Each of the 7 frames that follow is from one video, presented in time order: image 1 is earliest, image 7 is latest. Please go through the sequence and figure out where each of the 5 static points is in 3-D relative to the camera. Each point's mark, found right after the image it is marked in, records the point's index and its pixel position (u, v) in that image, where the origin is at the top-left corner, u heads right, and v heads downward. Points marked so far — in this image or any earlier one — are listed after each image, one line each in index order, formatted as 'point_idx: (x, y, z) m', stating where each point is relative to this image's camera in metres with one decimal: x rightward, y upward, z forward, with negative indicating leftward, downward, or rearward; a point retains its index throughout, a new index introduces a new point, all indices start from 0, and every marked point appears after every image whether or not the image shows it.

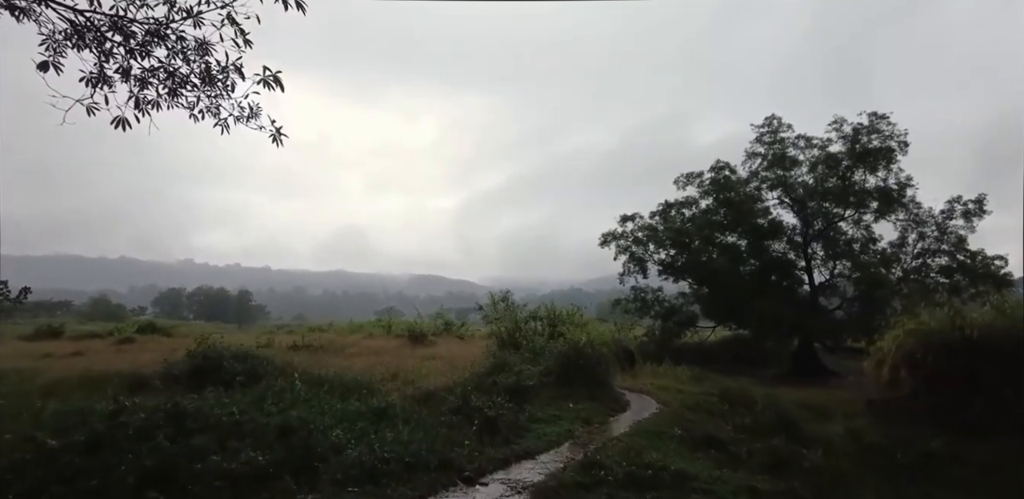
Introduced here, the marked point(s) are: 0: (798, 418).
0: (+3.9, -2.3, +7.0) m
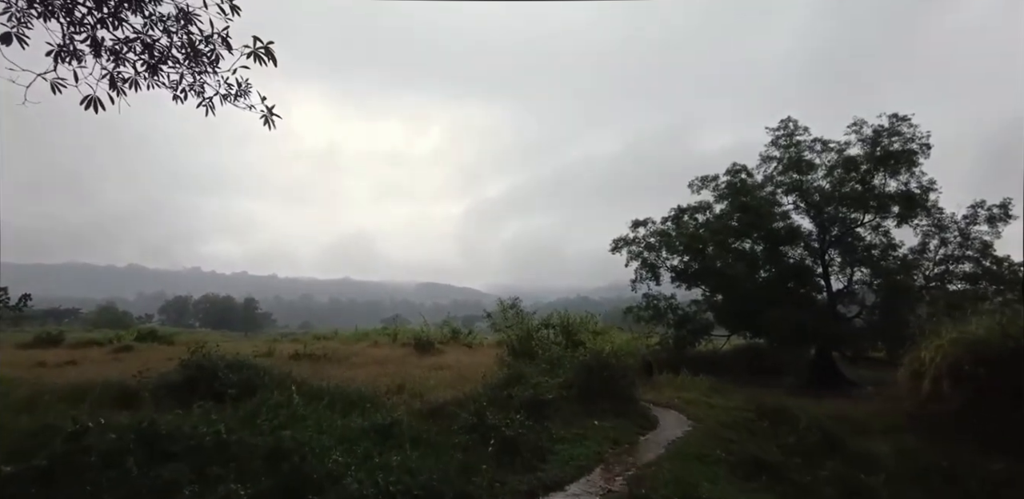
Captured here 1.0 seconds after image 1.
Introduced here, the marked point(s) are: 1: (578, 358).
0: (+4.1, -2.3, +6.3) m
1: (+1.0, -1.6, +7.7) m
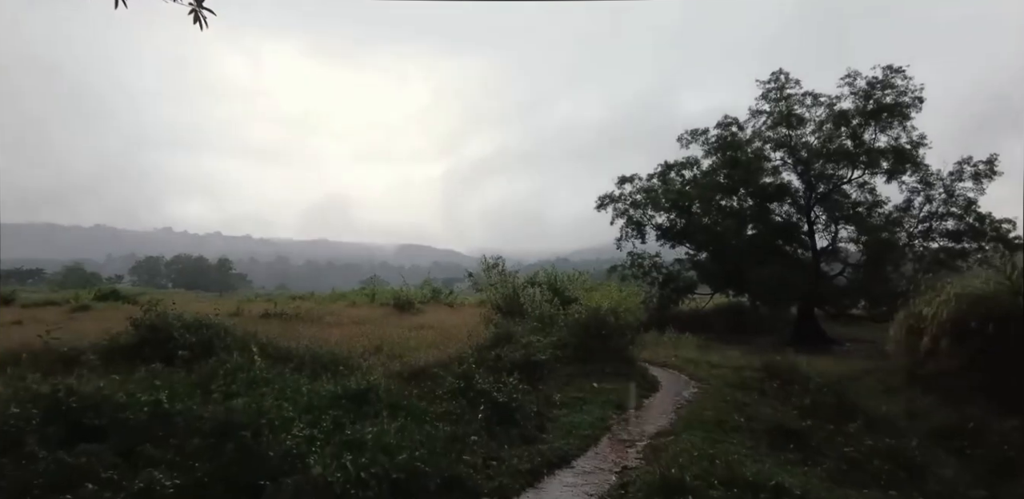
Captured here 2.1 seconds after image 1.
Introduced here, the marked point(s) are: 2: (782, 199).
0: (+4.0, -1.7, +6.0) m
1: (+0.8, -0.9, +7.1) m
2: (+6.5, +1.3, +13.2) m
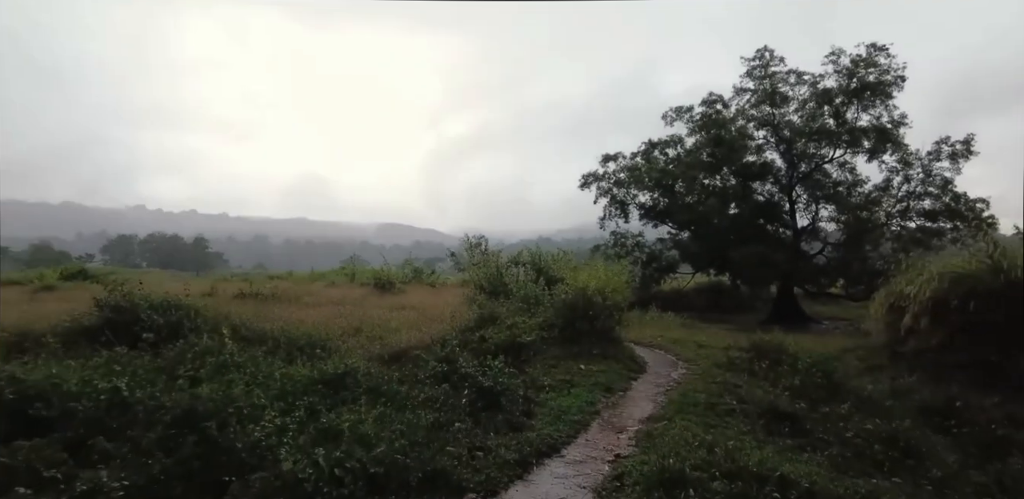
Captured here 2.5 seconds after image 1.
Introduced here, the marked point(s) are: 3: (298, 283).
0: (+3.8, -1.4, +5.9) m
1: (+0.6, -0.6, +7.0) m
2: (+6.1, +1.8, +13.1) m
3: (-3.9, -0.6, +9.5) m
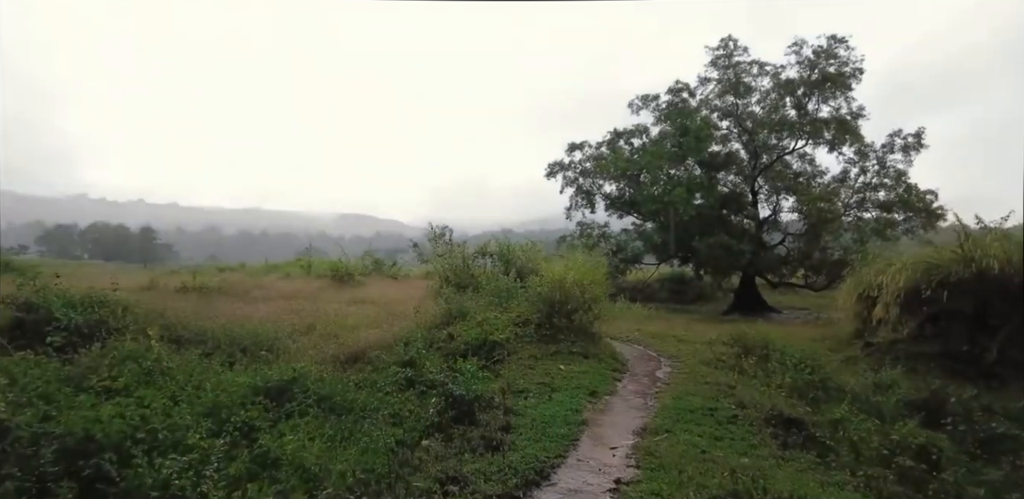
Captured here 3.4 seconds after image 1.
0: (+3.5, -1.3, +5.7) m
1: (+0.2, -0.5, +6.5) m
2: (+5.2, +2.0, +13.0) m
3: (-4.4, -0.4, +8.6) m
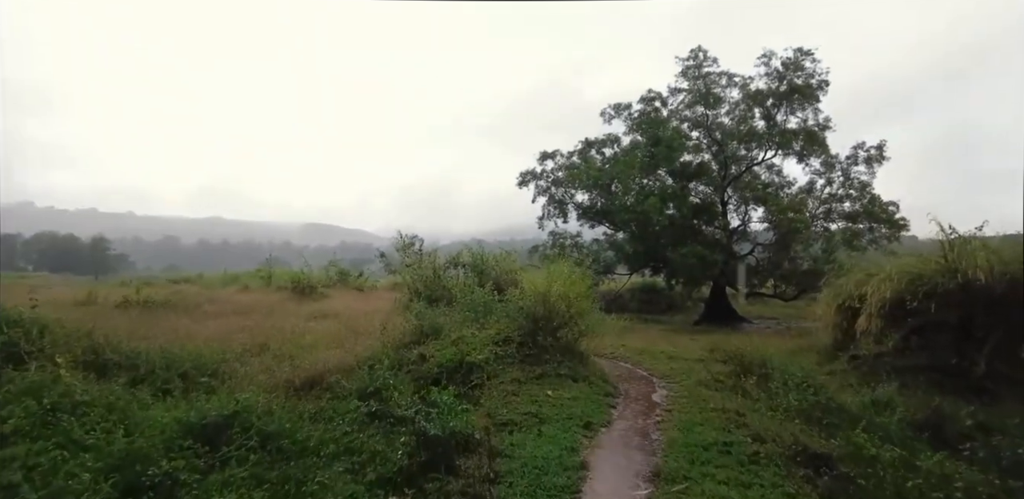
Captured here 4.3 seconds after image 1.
0: (+3.2, -1.4, +5.3) m
1: (0.0, -0.6, +6.0) m
2: (+4.6, +1.8, +12.8) m
3: (-4.8, -0.6, +7.8) m
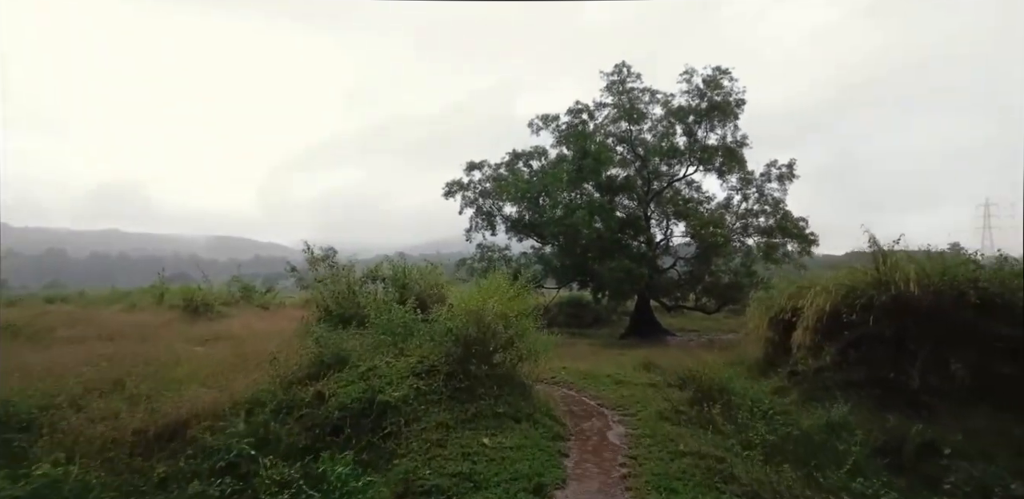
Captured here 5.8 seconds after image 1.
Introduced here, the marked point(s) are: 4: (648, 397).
0: (+2.6, -1.5, +4.9) m
1: (-0.8, -0.7, +5.0) m
2: (+2.8, +1.5, +12.5) m
3: (-5.8, -0.7, +6.2) m
4: (+1.4, -1.4, +5.2) m
